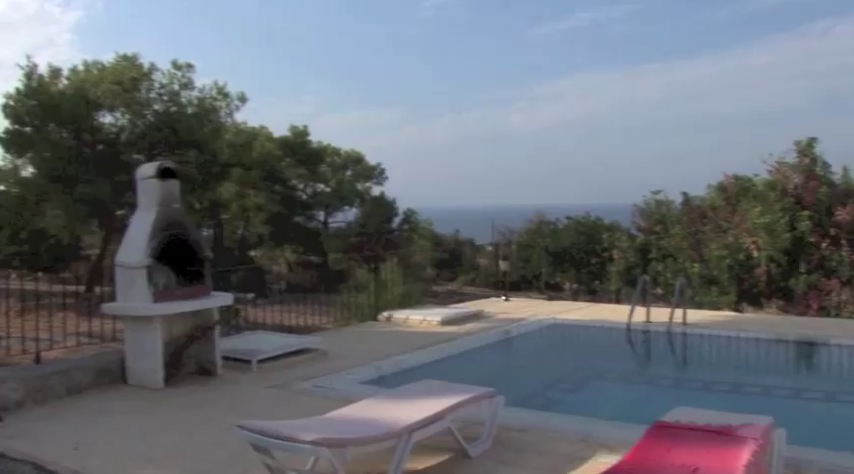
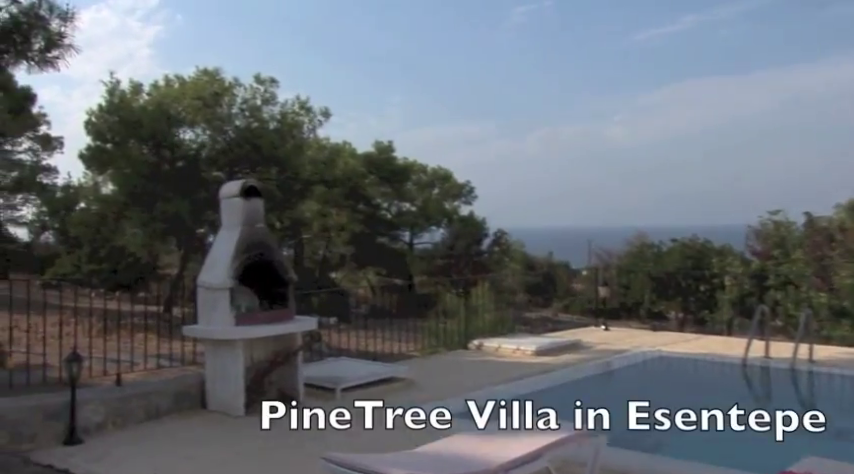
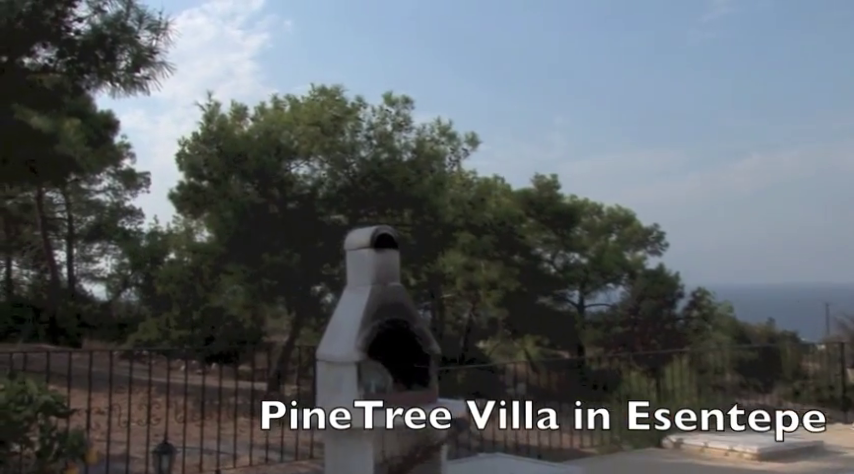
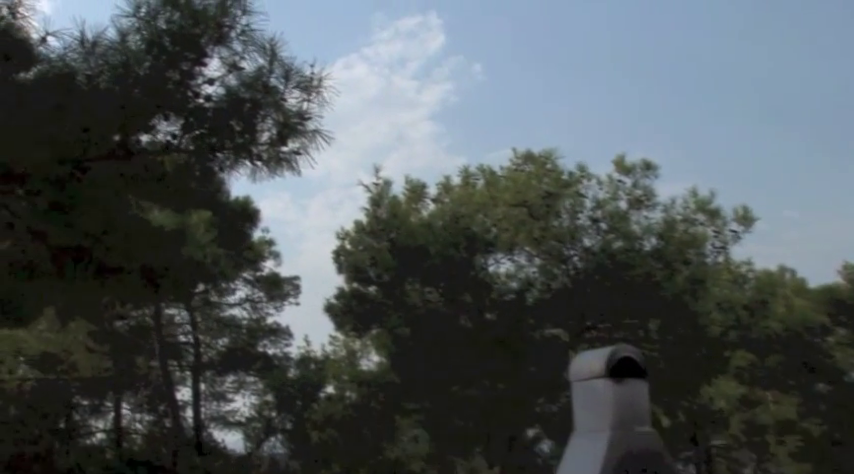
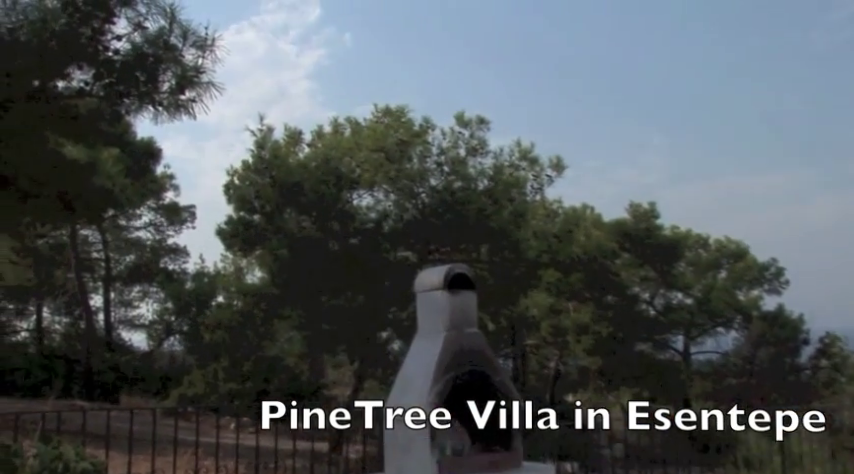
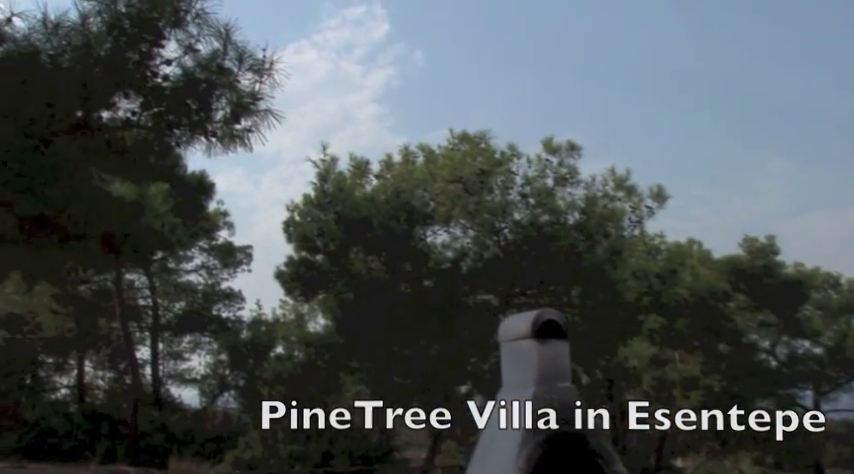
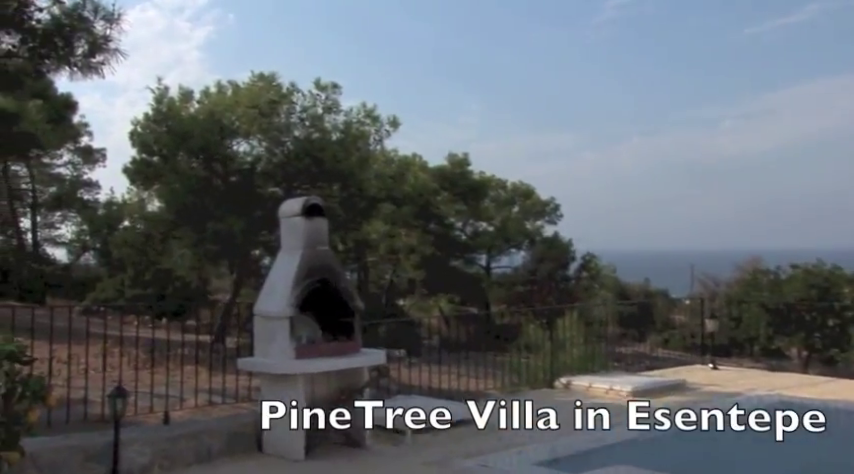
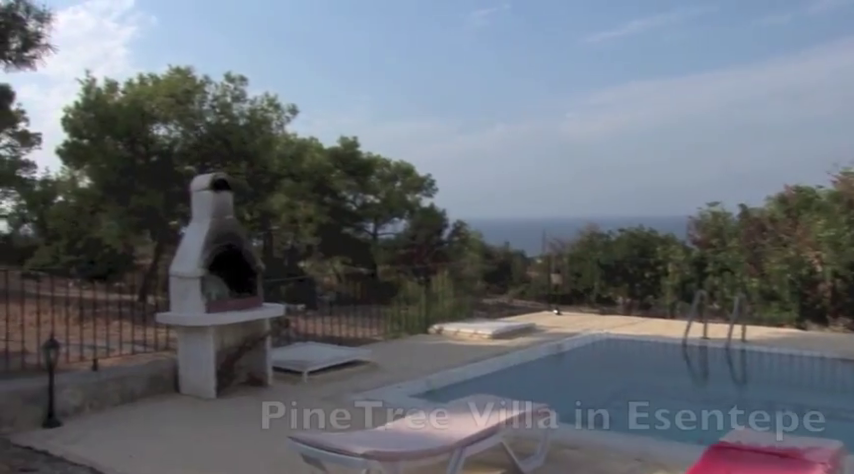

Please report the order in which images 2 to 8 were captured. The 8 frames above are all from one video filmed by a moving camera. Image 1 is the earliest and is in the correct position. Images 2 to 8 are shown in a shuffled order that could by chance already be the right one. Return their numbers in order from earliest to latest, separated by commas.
8, 2, 7, 3, 5, 6, 4
